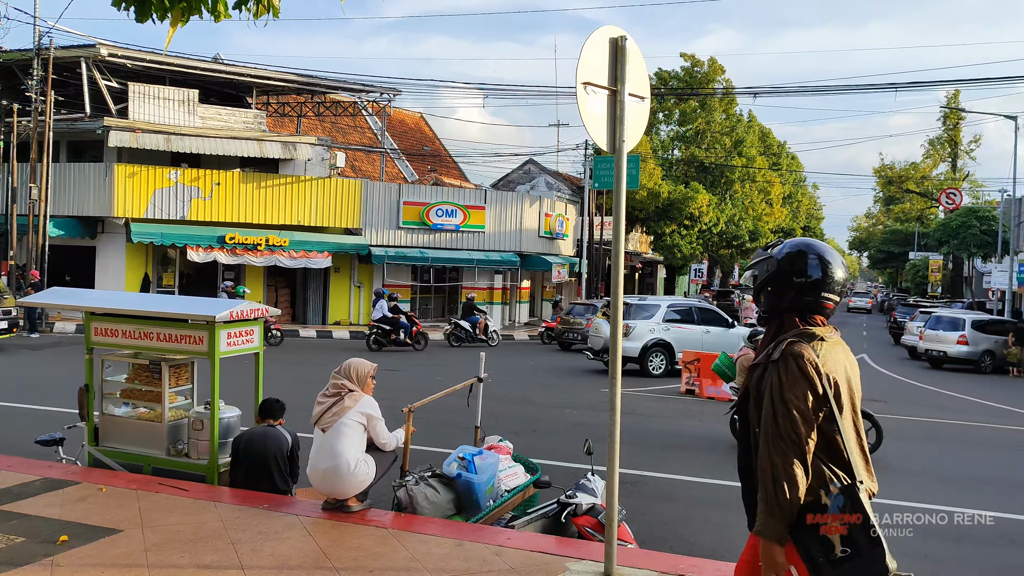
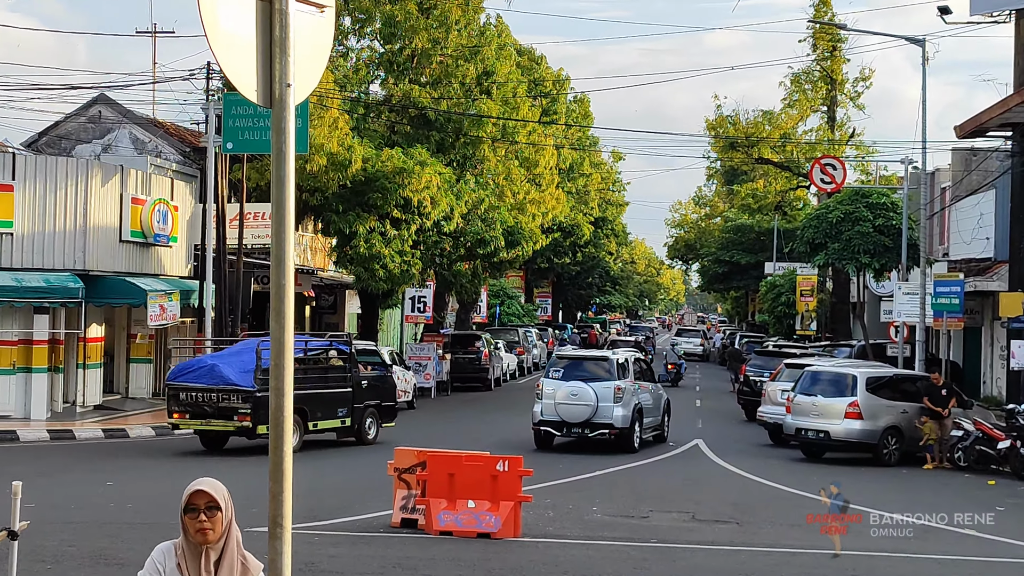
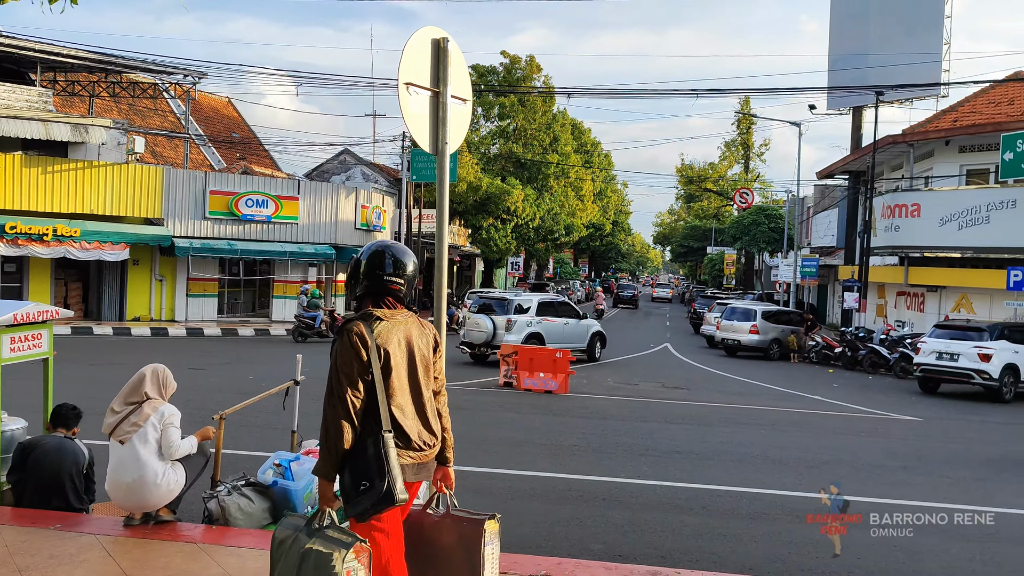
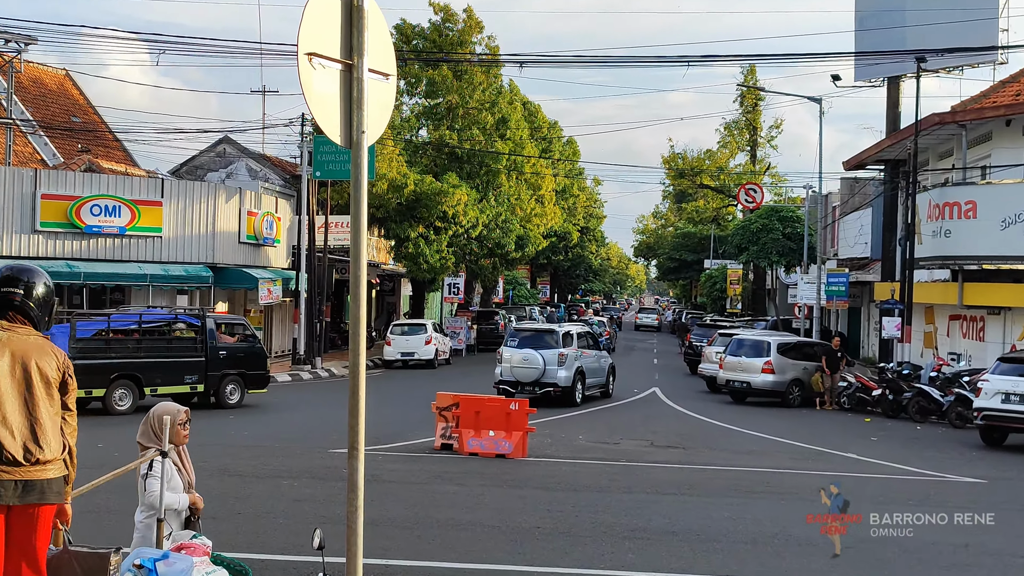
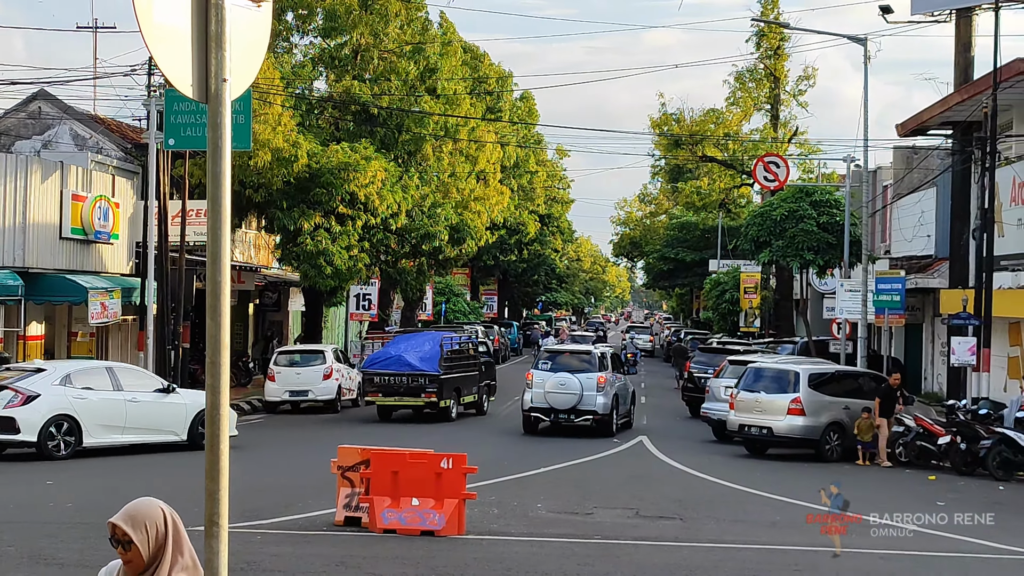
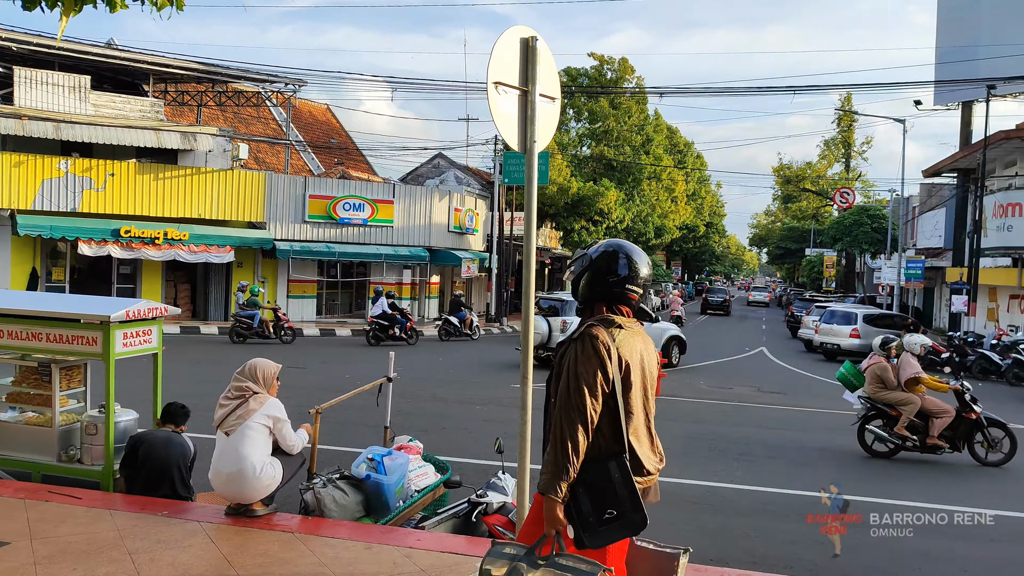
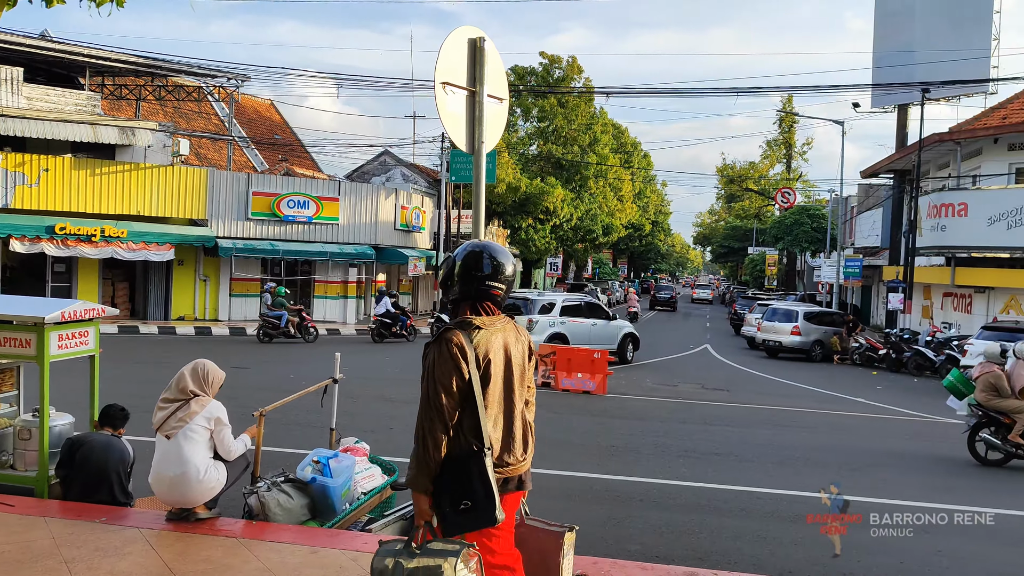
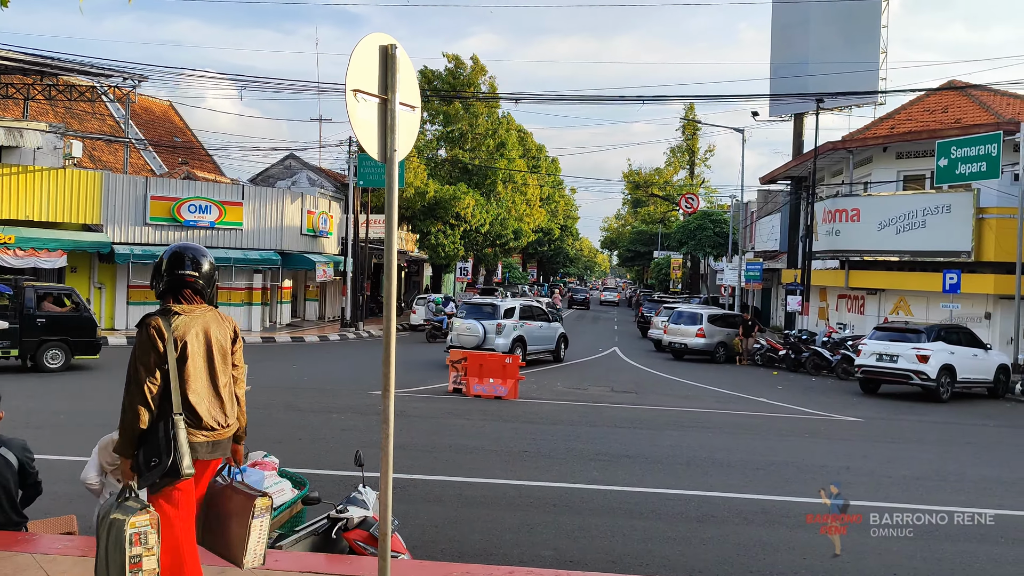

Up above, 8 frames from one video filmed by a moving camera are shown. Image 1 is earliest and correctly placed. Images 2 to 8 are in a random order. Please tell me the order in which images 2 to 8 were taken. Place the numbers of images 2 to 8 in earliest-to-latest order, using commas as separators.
6, 7, 3, 8, 4, 2, 5
